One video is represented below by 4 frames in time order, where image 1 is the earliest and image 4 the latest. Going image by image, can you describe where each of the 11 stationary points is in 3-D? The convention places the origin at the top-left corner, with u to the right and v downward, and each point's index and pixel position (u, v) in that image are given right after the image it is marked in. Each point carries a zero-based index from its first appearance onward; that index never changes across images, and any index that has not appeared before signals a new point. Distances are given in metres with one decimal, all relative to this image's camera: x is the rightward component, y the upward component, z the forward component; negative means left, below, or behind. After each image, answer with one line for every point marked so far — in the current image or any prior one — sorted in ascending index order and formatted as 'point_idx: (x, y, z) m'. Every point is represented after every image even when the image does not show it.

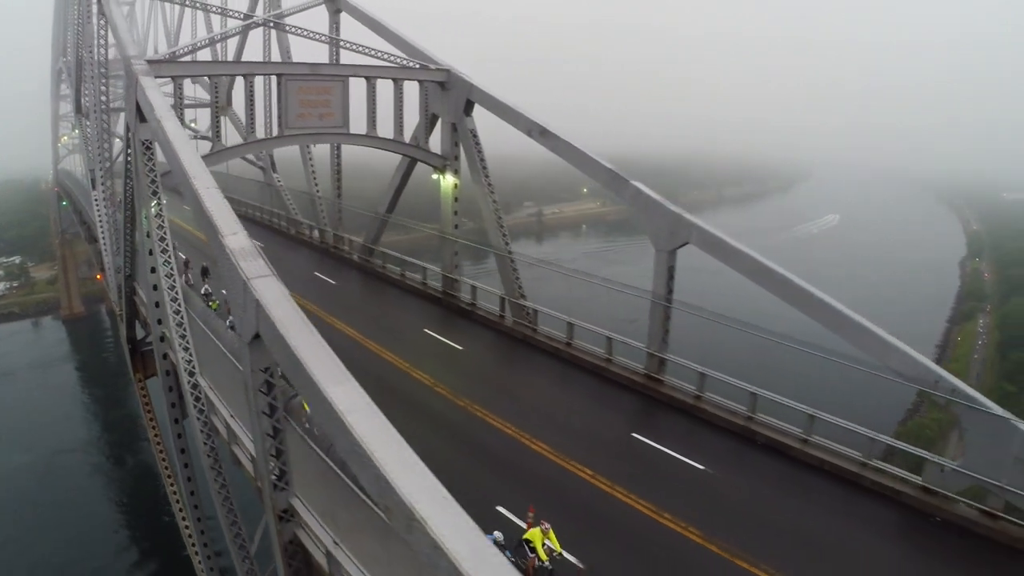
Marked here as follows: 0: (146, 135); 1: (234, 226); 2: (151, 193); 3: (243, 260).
0: (-7.4, +3.0, +11.7) m
1: (-3.4, +0.7, +7.0) m
2: (-6.5, +1.8, +10.6) m
3: (-3.1, +0.3, +6.6) m
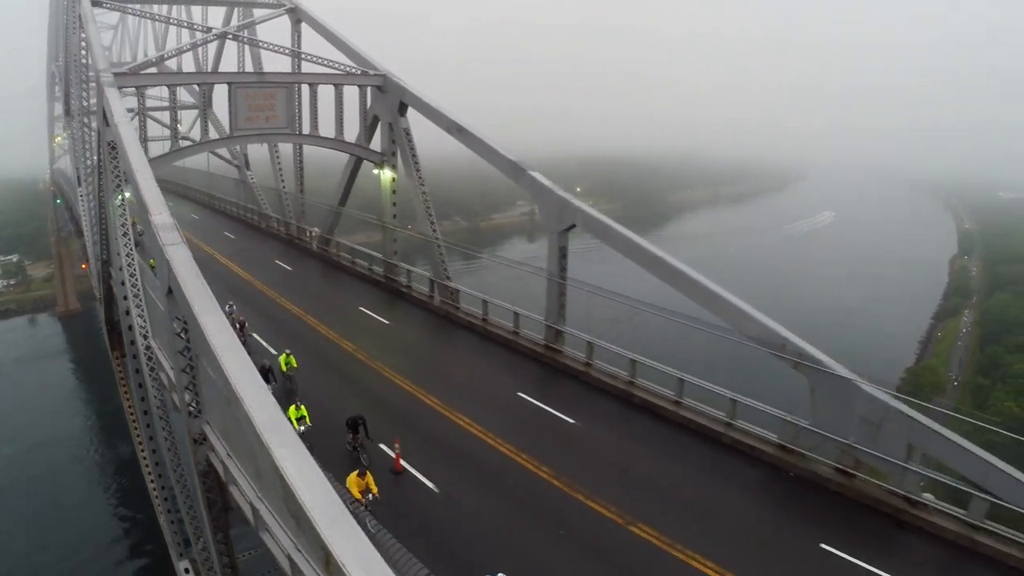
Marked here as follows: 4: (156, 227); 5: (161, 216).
0: (-9.0, +3.4, +13.2) m
1: (-5.0, +1.1, +8.5) m
2: (-8.2, +2.1, +12.1) m
3: (-4.7, +0.7, +8.0) m
4: (-4.9, +0.8, +8.1) m
5: (-5.1, +1.0, +8.5) m
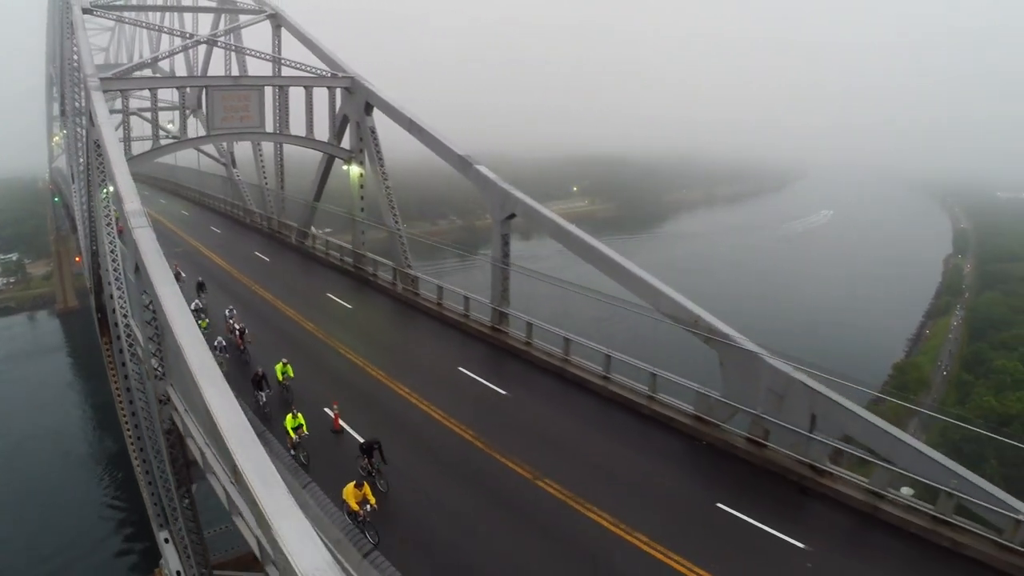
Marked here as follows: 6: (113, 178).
0: (-10.0, +3.7, +14.2) m
1: (-6.0, +1.4, +9.6) m
2: (-9.2, +2.4, +13.1) m
3: (-5.8, +1.0, +9.1) m
4: (-6.0, +1.1, +9.1) m
5: (-6.1, +1.3, +9.5) m
6: (-8.0, +2.2, +11.8) m
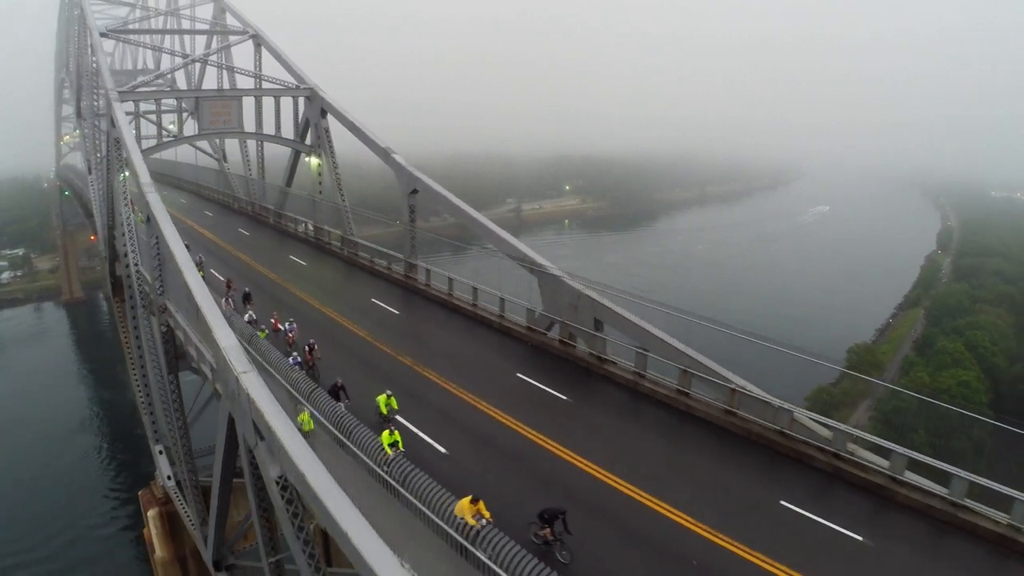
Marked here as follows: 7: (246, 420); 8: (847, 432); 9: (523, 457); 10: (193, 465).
0: (-12.6, +4.9, +18.6) m
1: (-8.6, +2.5, +14.0) m
2: (-11.8, +3.6, +17.6) m
3: (-8.3, +2.1, +13.5) m
4: (-8.5, +2.3, +13.6) m
5: (-8.7, +2.5, +13.9) m
6: (-10.6, +3.4, +16.2) m
7: (-3.9, -2.0, +8.7) m
8: (+6.9, -3.0, +12.1) m
9: (+0.3, -3.7, +12.3) m
10: (-9.5, -5.2, +17.5) m
